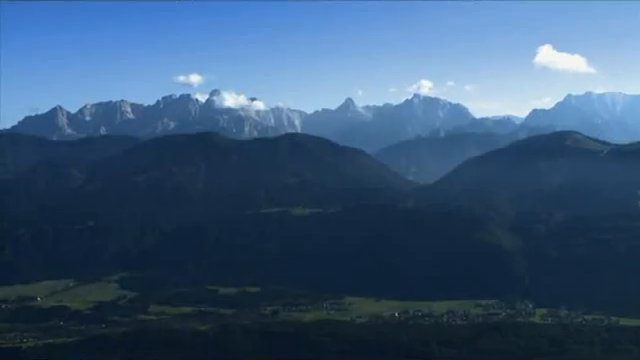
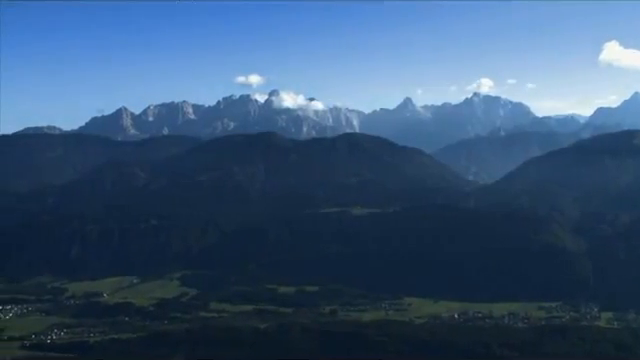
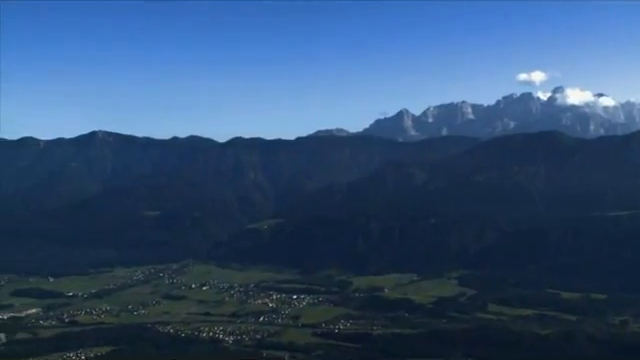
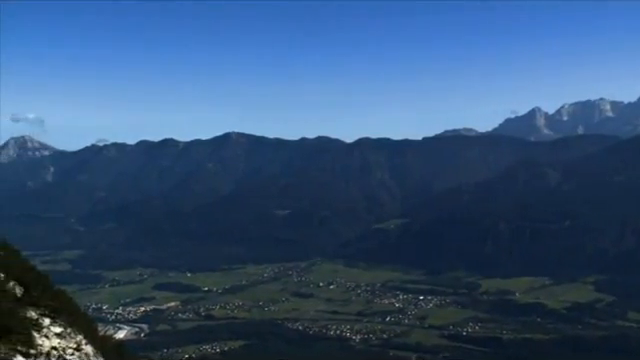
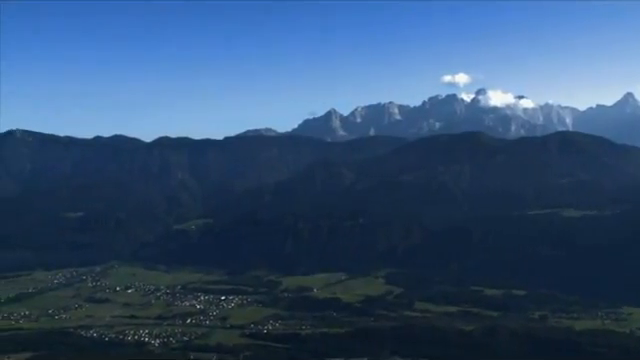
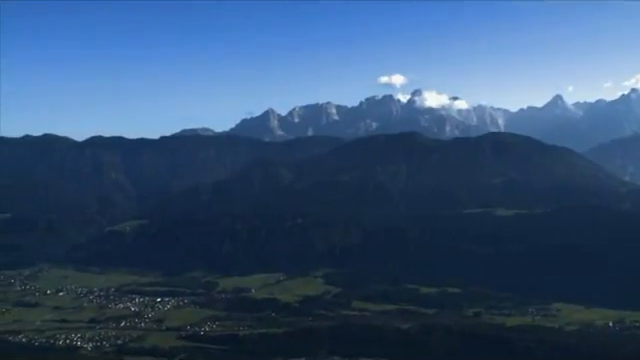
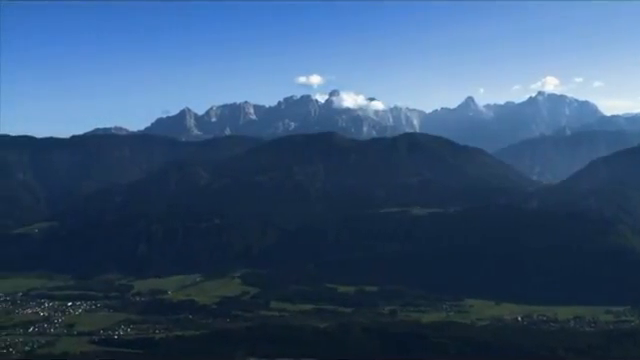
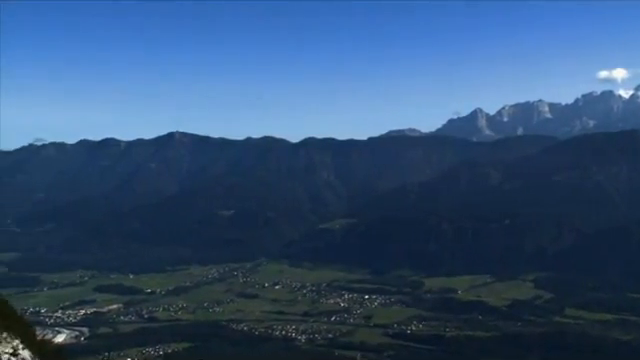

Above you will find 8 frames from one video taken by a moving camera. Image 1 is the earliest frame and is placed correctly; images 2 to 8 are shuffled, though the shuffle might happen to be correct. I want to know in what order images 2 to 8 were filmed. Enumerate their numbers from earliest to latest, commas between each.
2, 7, 6, 5, 3, 8, 4
